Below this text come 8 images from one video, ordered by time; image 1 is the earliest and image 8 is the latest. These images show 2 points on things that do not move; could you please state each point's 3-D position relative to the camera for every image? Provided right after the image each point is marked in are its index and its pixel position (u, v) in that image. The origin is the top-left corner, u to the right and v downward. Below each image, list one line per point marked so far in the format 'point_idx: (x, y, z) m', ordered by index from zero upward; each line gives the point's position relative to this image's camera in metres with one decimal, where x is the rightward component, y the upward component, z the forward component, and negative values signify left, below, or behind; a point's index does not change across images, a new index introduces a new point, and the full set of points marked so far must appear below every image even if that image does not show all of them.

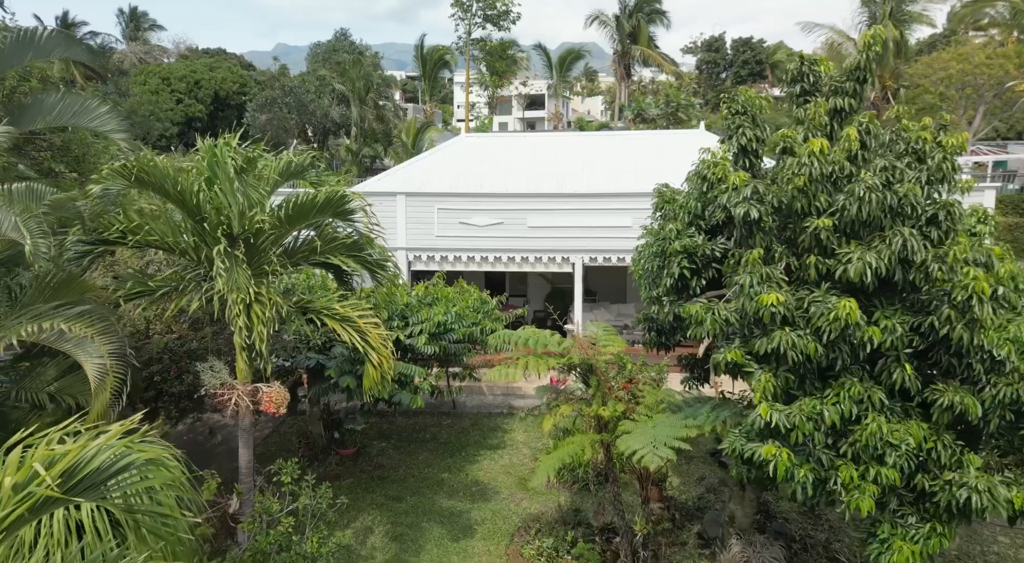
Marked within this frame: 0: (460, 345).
0: (-0.7, -0.8, +11.1) m
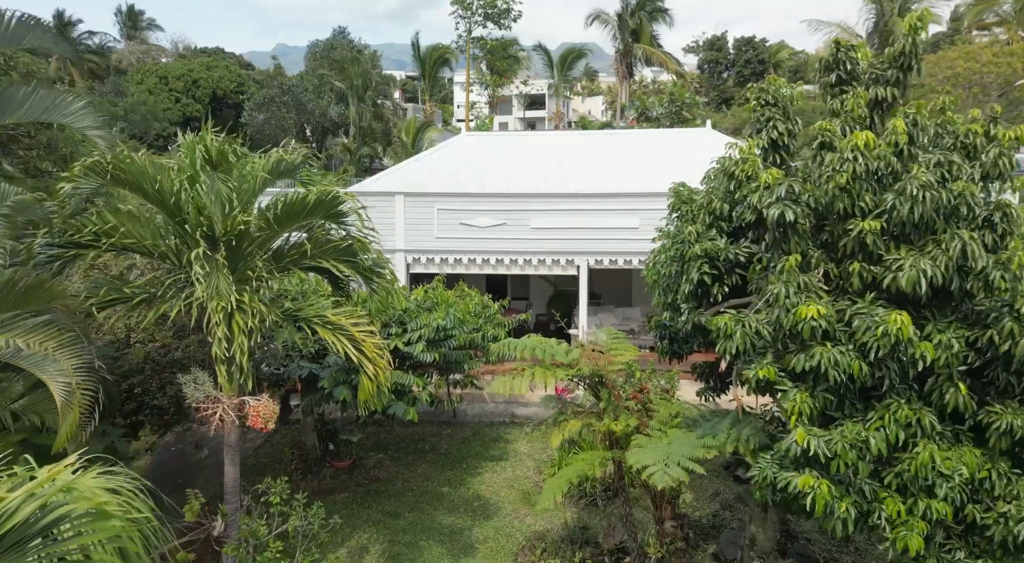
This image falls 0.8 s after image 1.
0: (-0.7, -0.9, +10.6) m
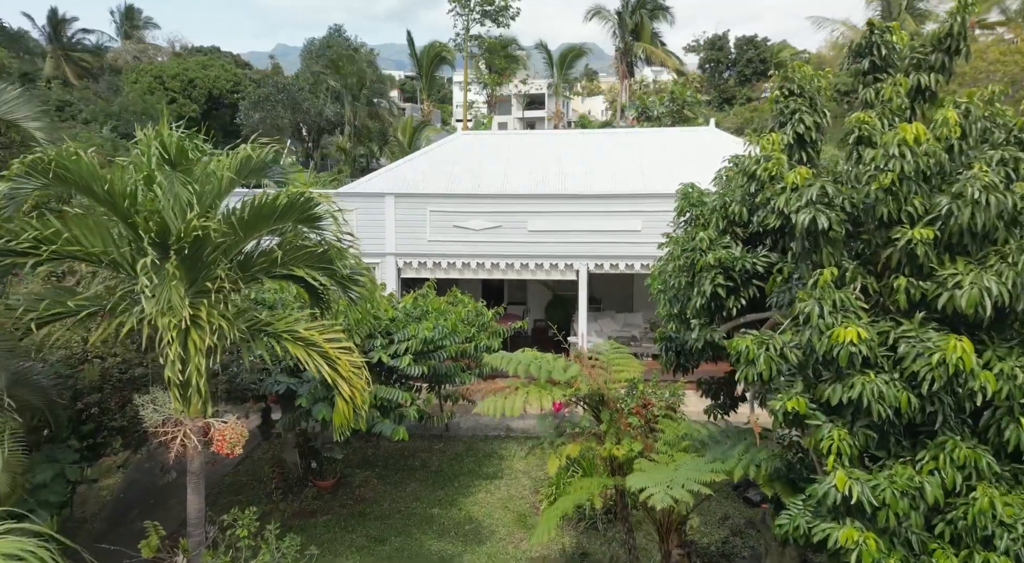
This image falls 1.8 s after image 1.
0: (-0.7, -1.0, +9.9) m
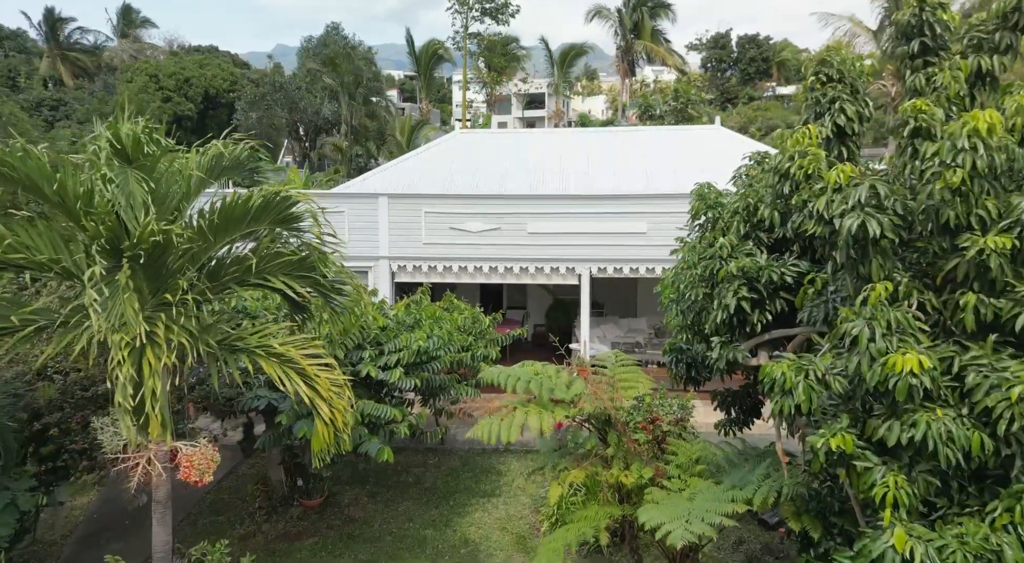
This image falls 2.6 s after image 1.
0: (-0.7, -1.1, +9.3) m
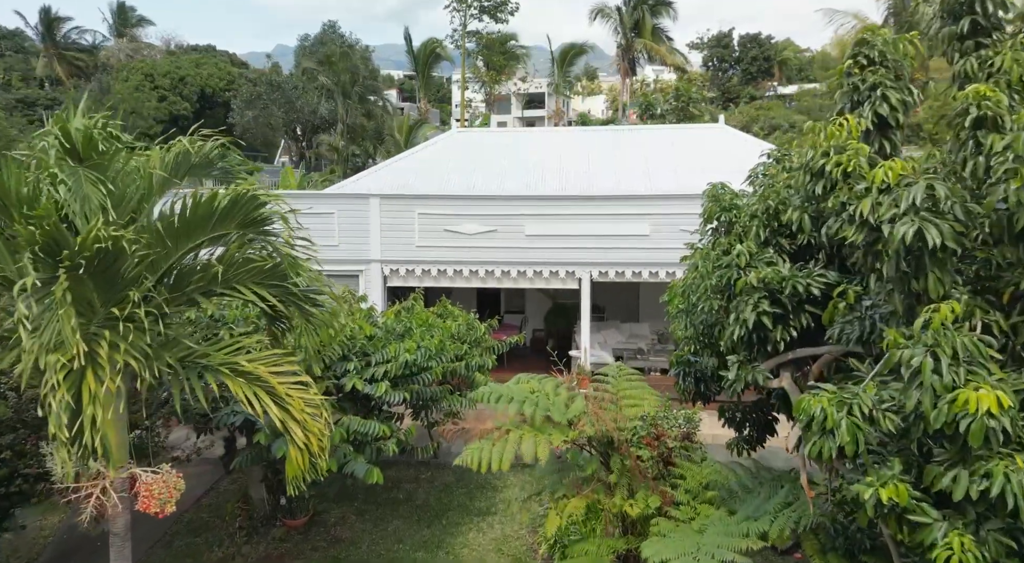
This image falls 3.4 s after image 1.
0: (-0.8, -1.1, +8.7) m
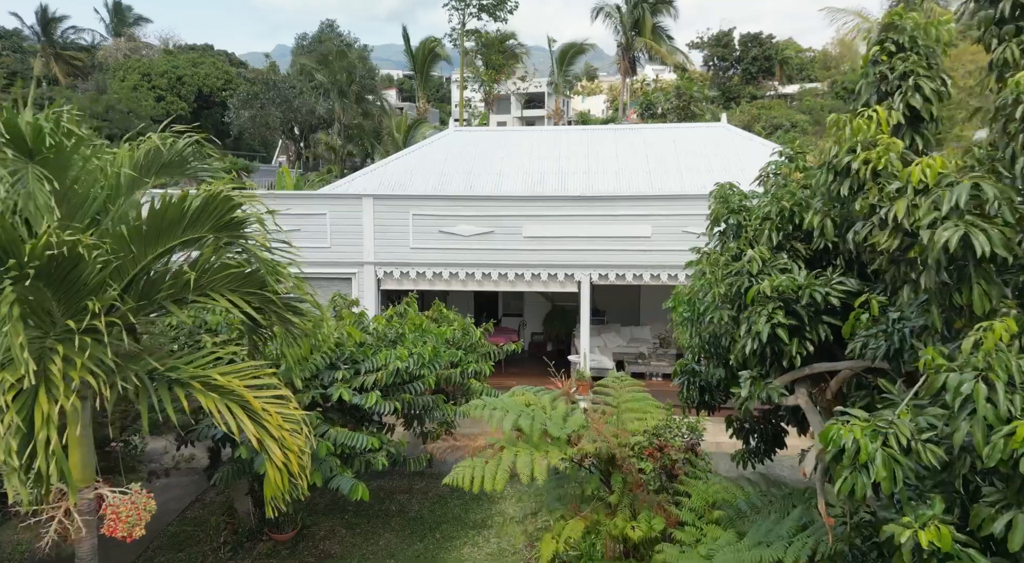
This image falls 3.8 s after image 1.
0: (-0.8, -1.2, +8.3) m
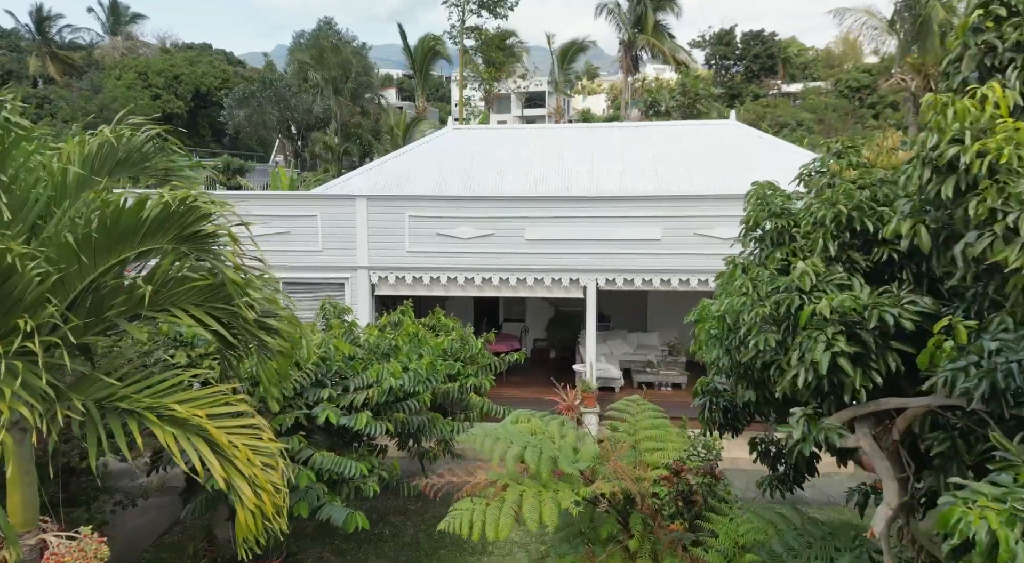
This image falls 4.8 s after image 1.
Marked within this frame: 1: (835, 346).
0: (-0.8, -1.2, +7.7) m
1: (+1.3, -0.2, +3.5) m
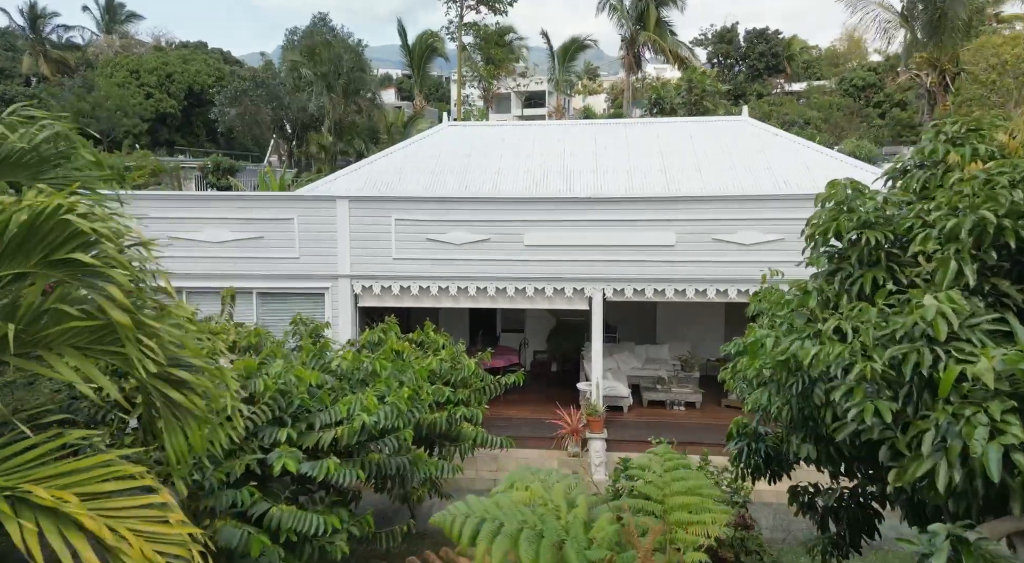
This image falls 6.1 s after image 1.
0: (-0.8, -1.4, +6.5) m
1: (+1.3, -0.4, +2.4) m
